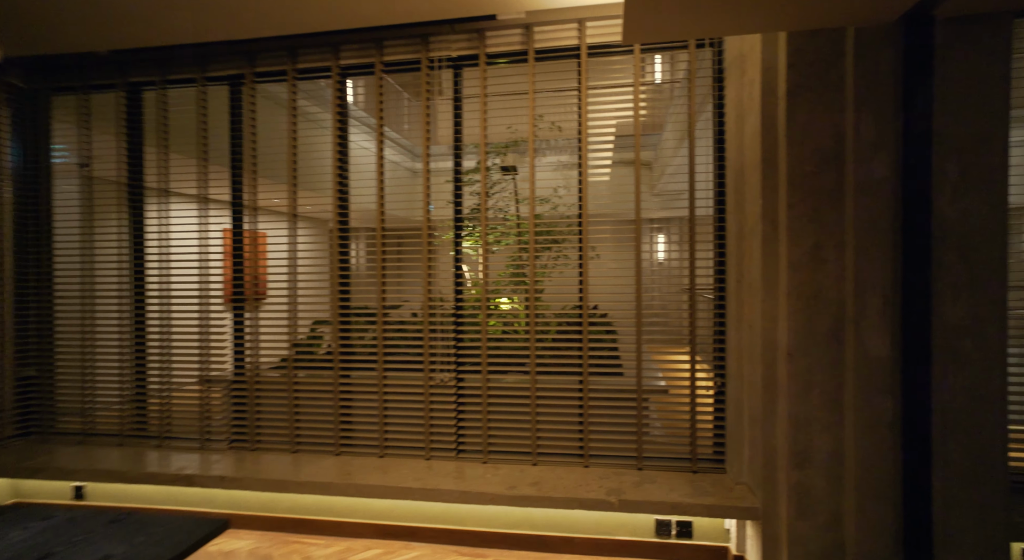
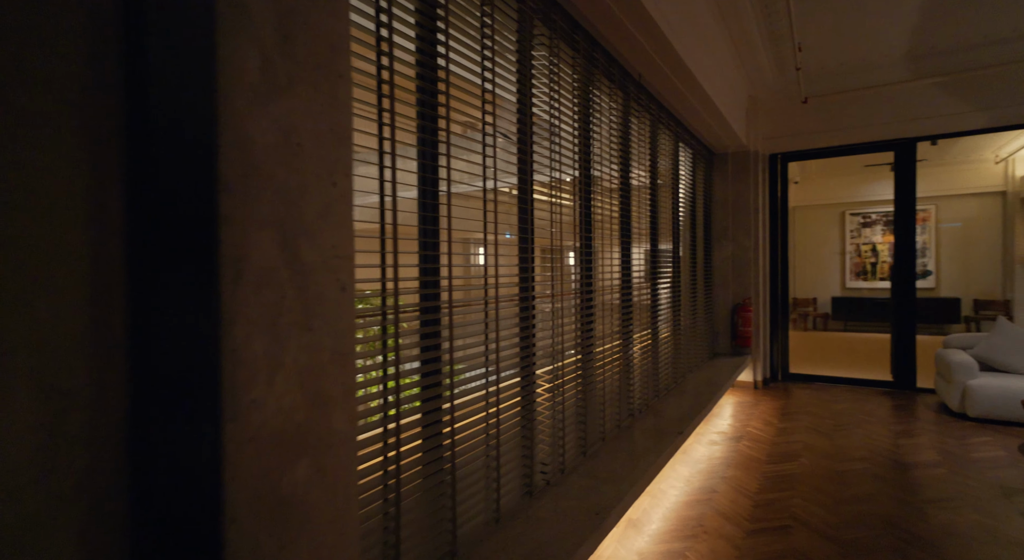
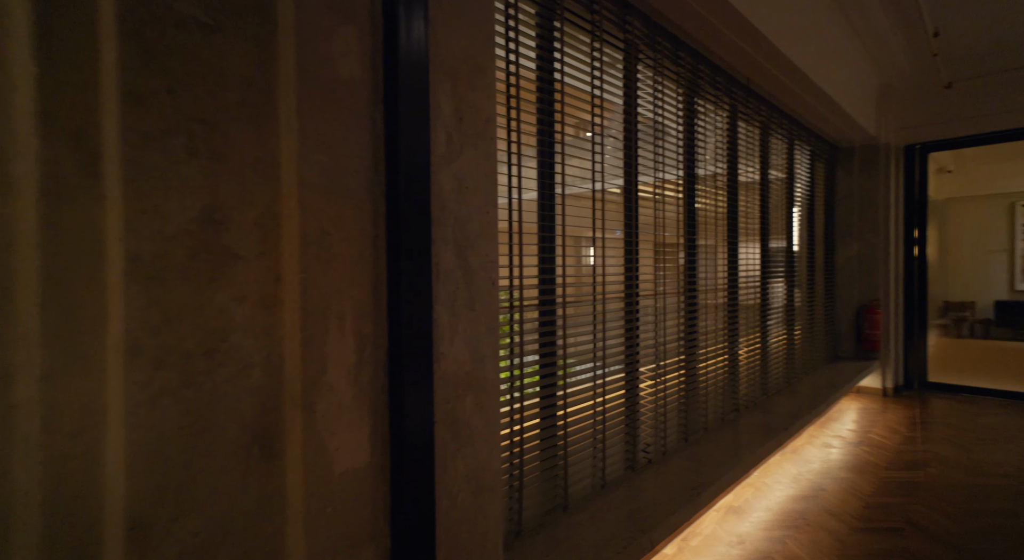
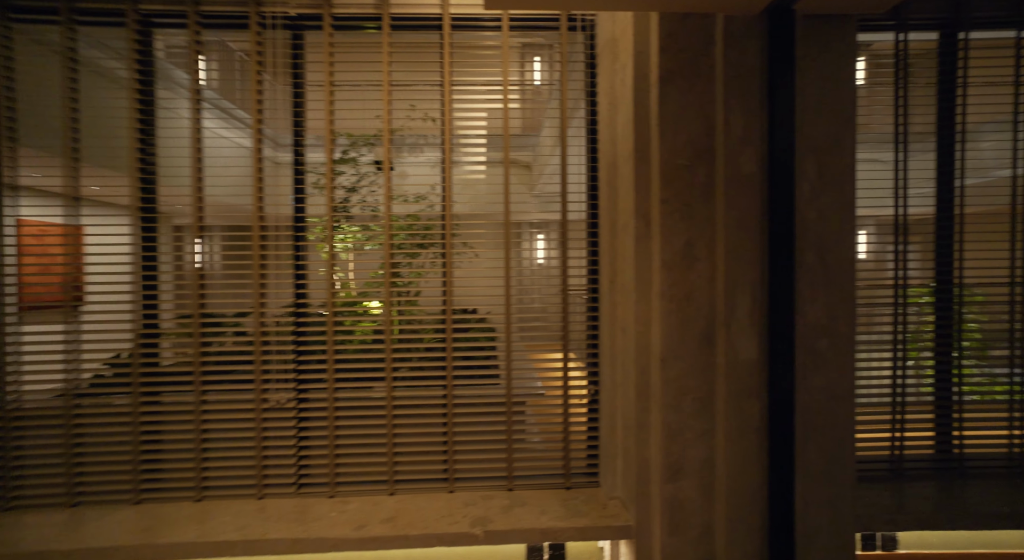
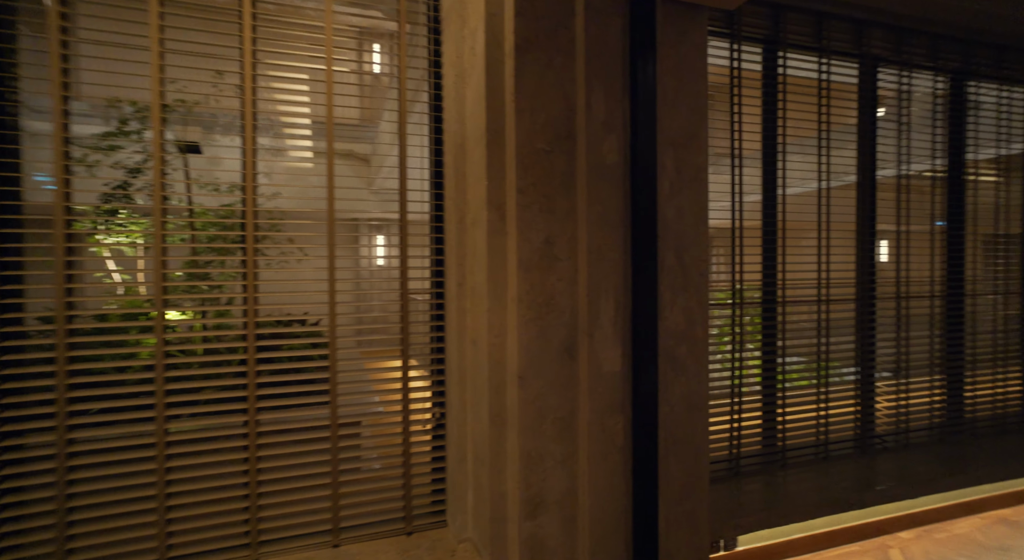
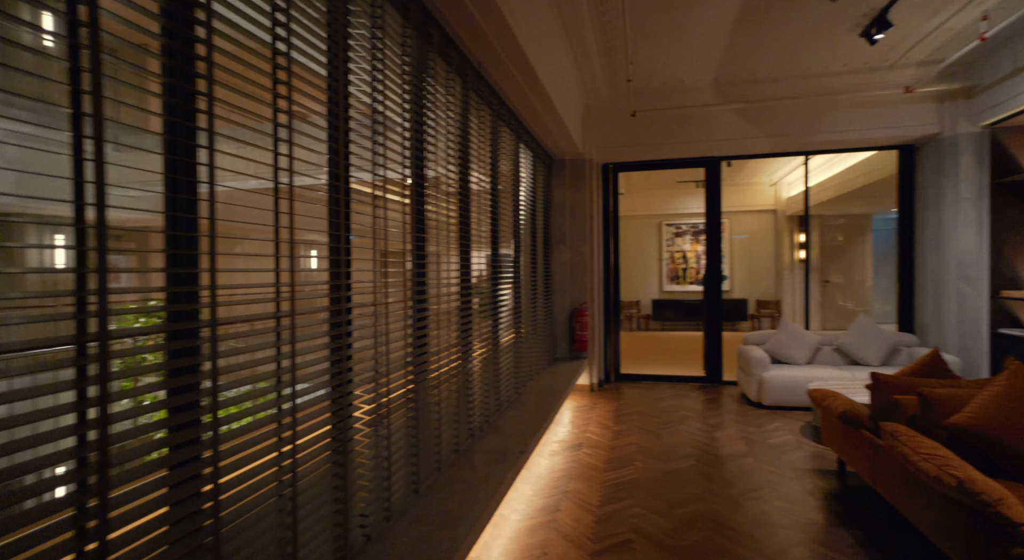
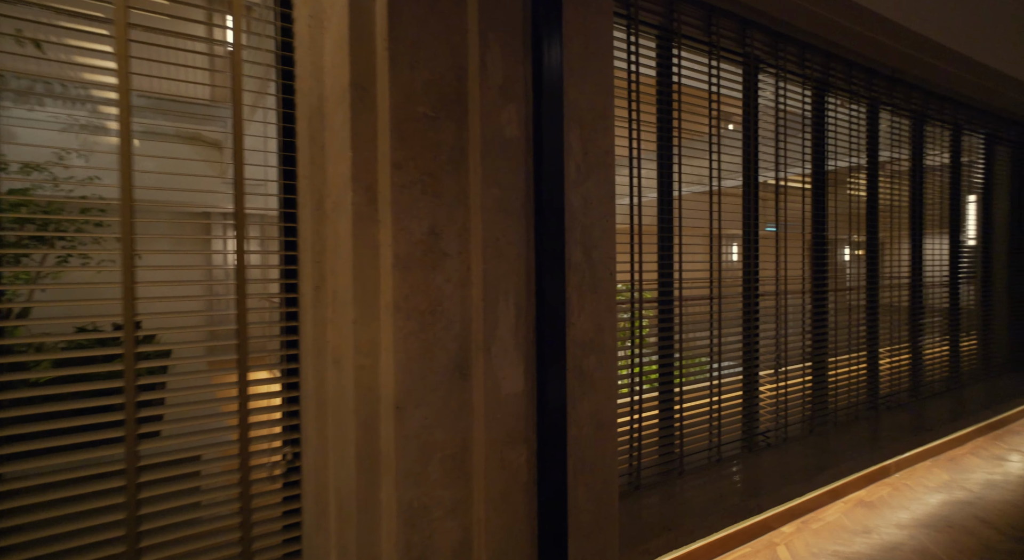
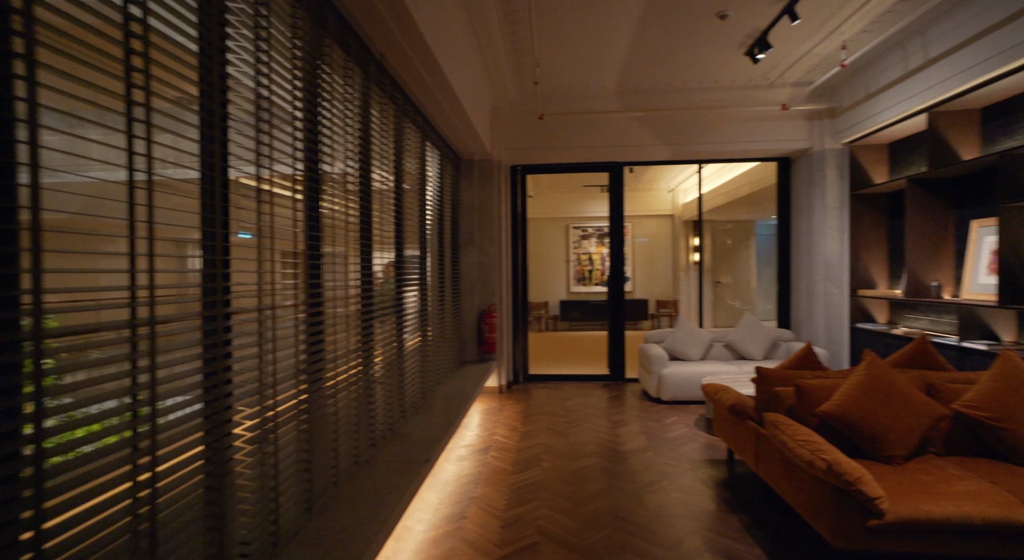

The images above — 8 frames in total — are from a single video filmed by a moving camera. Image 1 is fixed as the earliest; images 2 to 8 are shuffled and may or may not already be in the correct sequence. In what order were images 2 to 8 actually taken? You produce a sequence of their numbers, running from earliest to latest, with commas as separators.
4, 5, 7, 3, 2, 6, 8
